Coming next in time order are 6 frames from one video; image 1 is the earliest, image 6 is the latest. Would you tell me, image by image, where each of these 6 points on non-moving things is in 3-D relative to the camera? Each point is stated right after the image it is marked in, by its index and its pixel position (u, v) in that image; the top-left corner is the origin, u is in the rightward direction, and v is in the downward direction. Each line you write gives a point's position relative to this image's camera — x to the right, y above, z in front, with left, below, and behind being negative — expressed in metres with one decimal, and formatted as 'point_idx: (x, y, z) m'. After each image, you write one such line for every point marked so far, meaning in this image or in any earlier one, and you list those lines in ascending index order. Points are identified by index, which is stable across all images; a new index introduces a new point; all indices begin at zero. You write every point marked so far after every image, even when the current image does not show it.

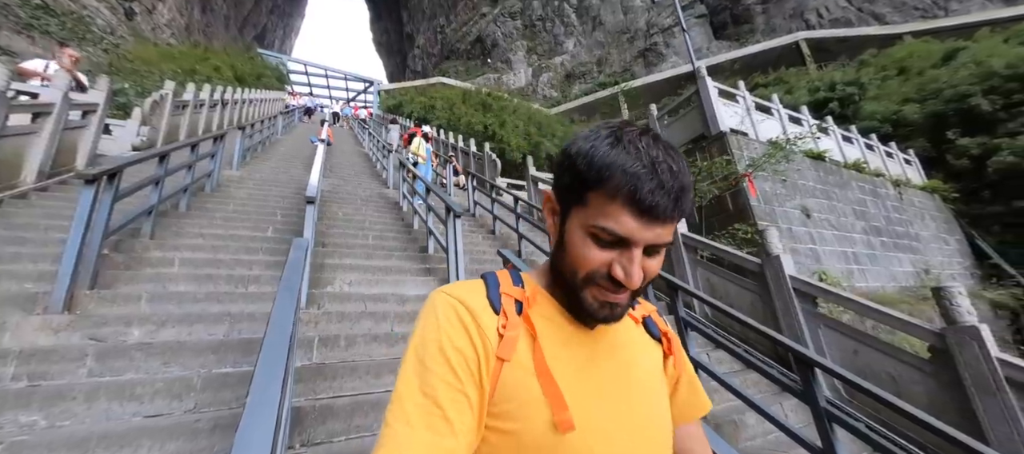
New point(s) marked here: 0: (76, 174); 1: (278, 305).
0: (-3.2, +0.4, +2.7) m
1: (-1.0, -0.5, +1.5) m
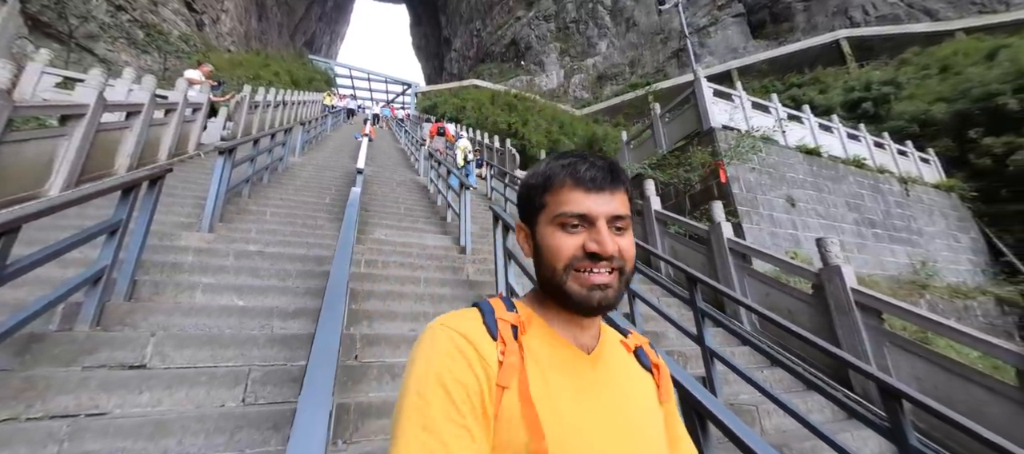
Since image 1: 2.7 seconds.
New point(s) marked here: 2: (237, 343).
0: (-3.4, +0.9, +4.0) m
1: (-1.2, 0.0, +2.6) m
2: (-1.8, -0.7, +2.3) m
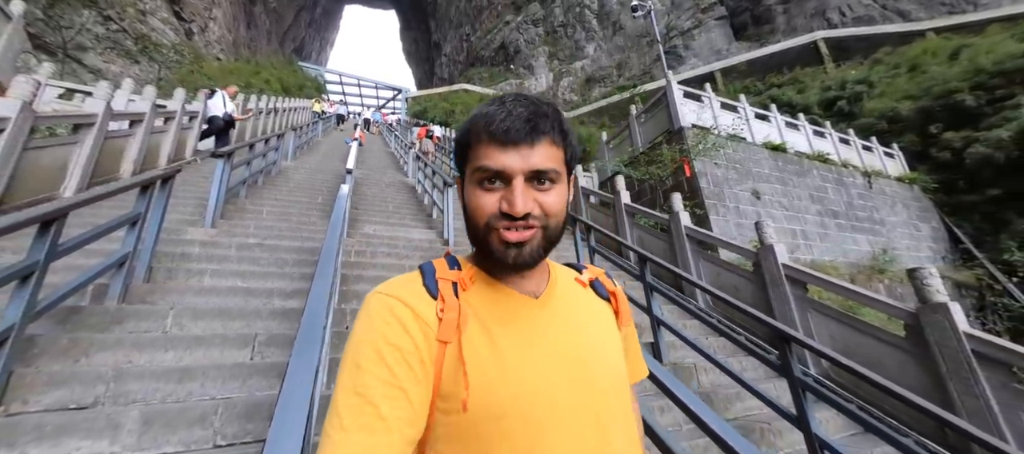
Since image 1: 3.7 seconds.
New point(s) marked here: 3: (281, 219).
0: (-3.7, +0.9, +4.4) m
1: (-1.5, 0.0, +3.0) m
2: (-2.0, -0.7, +2.7) m
3: (-3.1, +0.1, +4.8) m
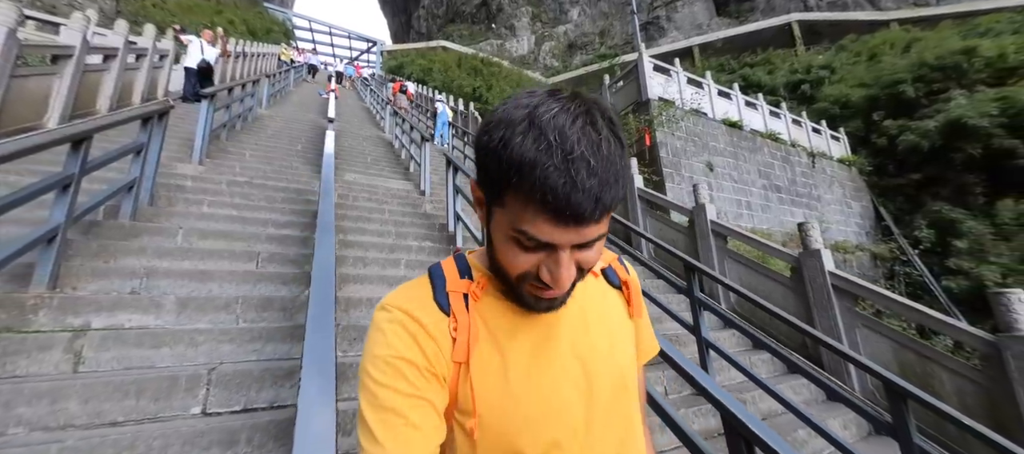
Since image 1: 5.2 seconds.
0: (-4.0, +1.7, +4.5) m
1: (-1.8, +0.6, +3.4) m
2: (-2.3, -0.1, +3.1) m
3: (-3.5, +0.9, +5.1) m
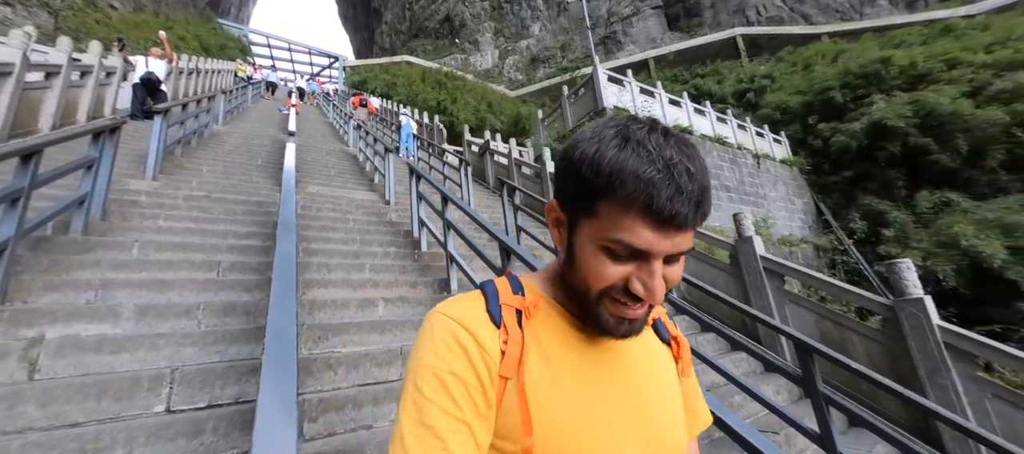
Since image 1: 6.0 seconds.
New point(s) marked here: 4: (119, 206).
0: (-4.5, +1.5, +4.5) m
1: (-2.2, +0.5, +3.5) m
2: (-2.7, -0.2, +3.1) m
3: (-4.1, +0.7, +5.0) m
4: (-3.8, +0.2, +3.4) m
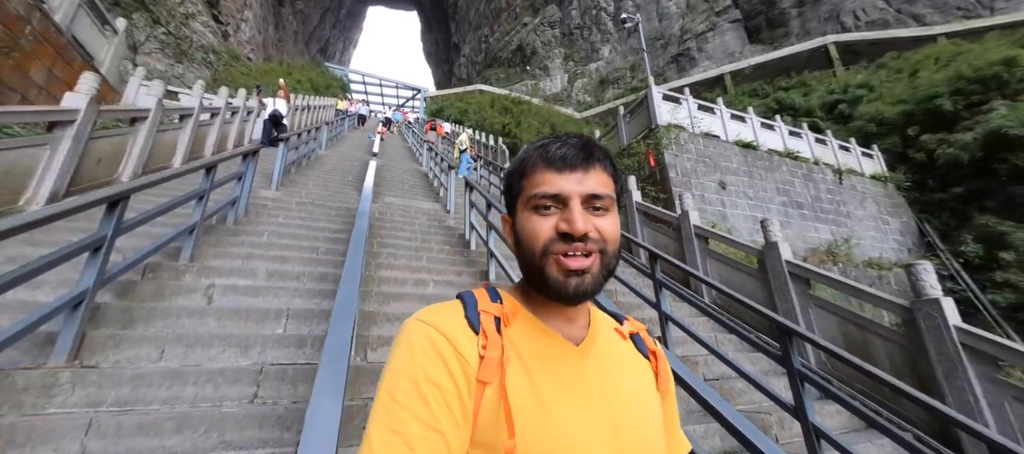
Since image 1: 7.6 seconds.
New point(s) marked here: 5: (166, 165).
0: (-3.9, +1.5, +5.9) m
1: (-1.8, +0.6, +4.4) m
2: (-2.4, -0.1, +4.1) m
3: (-3.4, +0.7, +6.3) m
4: (-3.4, +0.3, +4.7) m
5: (-5.5, +1.0, +5.6) m
